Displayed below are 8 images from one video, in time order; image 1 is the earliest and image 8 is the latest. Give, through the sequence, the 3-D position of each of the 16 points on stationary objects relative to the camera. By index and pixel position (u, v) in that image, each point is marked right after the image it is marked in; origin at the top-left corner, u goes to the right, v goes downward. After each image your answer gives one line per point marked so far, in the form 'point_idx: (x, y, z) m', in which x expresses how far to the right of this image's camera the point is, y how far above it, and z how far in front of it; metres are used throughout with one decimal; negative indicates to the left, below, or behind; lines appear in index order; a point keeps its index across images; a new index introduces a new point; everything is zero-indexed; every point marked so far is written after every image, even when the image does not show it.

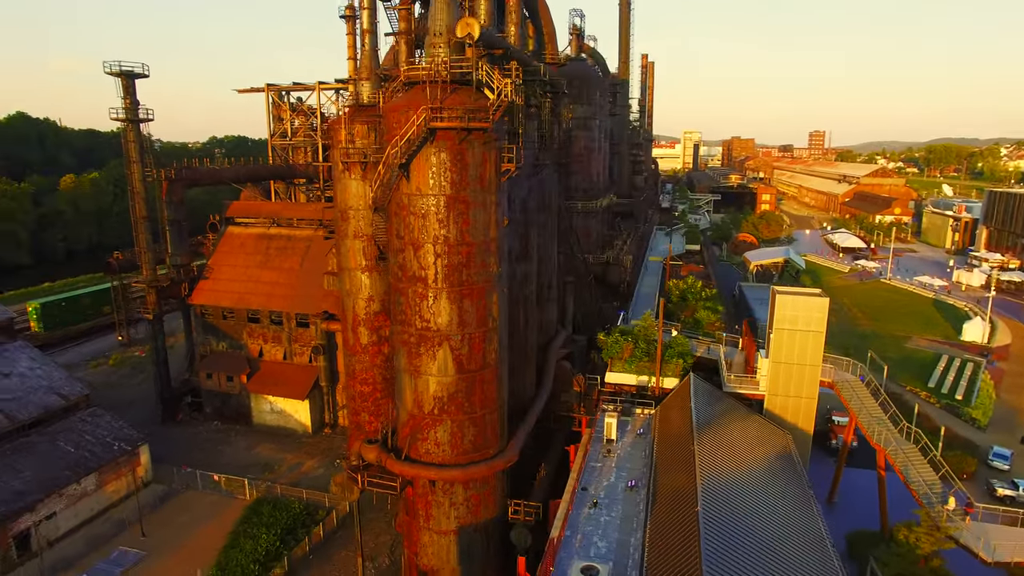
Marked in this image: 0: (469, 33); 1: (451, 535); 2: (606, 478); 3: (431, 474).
0: (-1.3, +6.7, +16.9) m
1: (-1.9, -7.2, +18.9) m
2: (+2.8, -5.7, +19.5) m
3: (-2.3, -5.2, +18.1) m
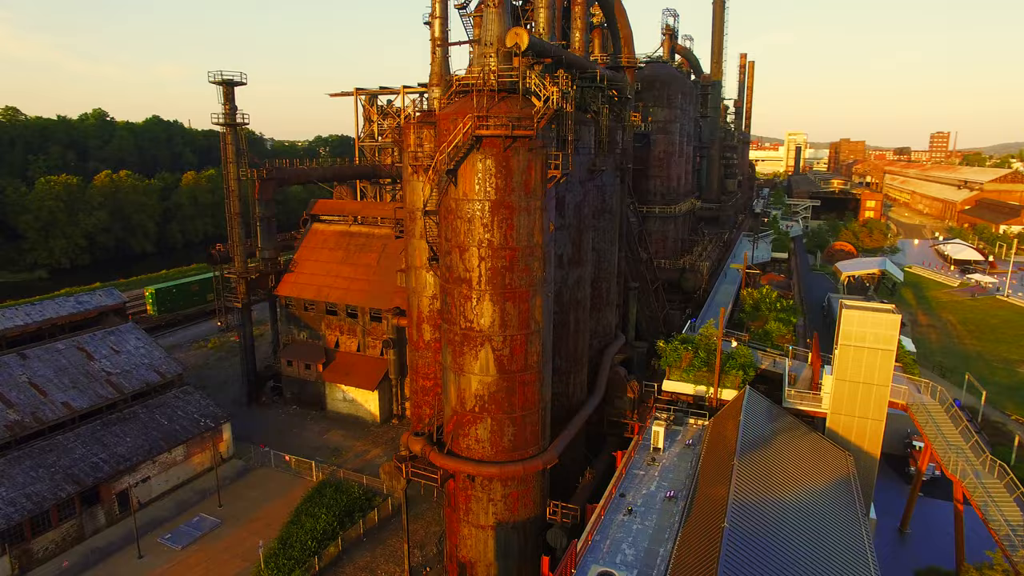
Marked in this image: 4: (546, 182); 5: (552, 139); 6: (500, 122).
0: (0.0, +6.6, +17.3) m
1: (-0.8, -7.3, +19.5) m
2: (+4.0, -6.0, +19.4) m
3: (-1.3, -5.2, +18.7) m
4: (+0.9, +2.9, +17.7) m
5: (+1.1, +4.1, +17.9) m
6: (-0.3, +4.3, +16.6) m
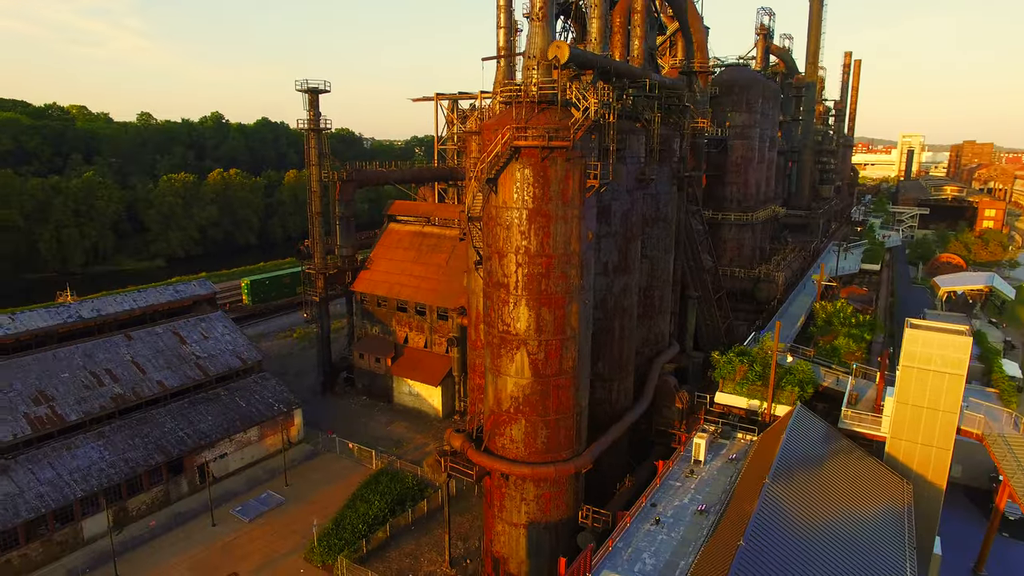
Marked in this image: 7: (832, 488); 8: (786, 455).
0: (+1.2, +6.4, +17.8) m
1: (+0.2, -7.4, +20.1) m
2: (+5.0, -6.3, +19.3) m
3: (-0.3, -5.4, +19.3) m
4: (+2.0, +2.7, +18.0) m
5: (+2.3, +3.9, +18.2) m
6: (+0.7, +4.1, +17.1) m
7: (+9.6, -6.0, +19.3) m
8: (+8.2, -5.1, +19.6) m
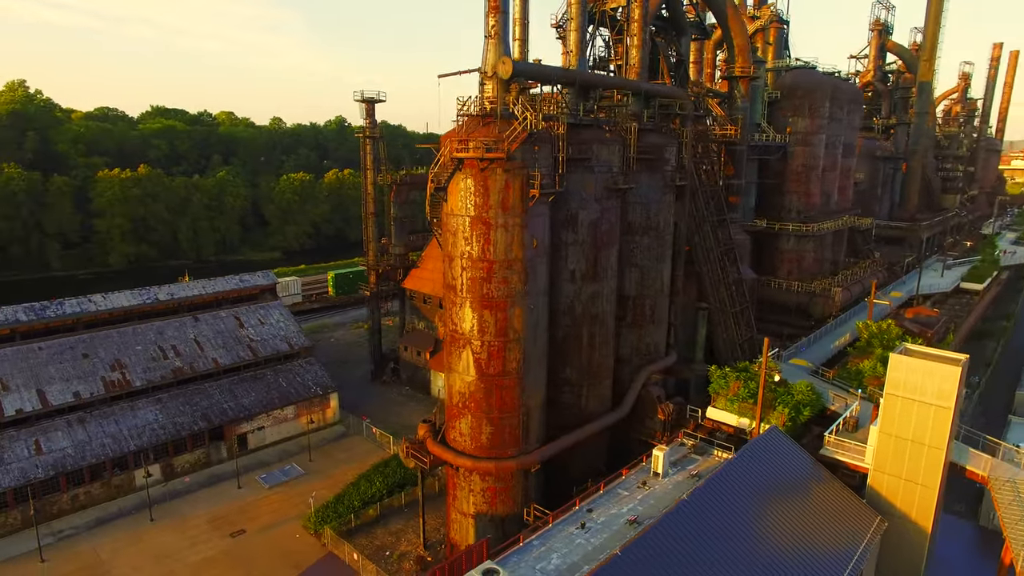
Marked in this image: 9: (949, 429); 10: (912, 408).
0: (-0.2, +6.3, +18.7) m
1: (-1.4, -7.5, +21.2) m
2: (+3.2, -6.6, +19.5) m
3: (-2.0, -5.4, +20.6) m
4: (+0.4, +2.5, +18.8) m
5: (+0.8, +3.7, +18.9) m
6: (-1.0, +4.0, +18.2) m
7: (+7.7, -6.5, +18.6) m
8: (+6.5, -5.6, +19.2) m
9: (+13.0, -4.2, +19.2) m
10: (+12.1, -3.6, +19.4) m
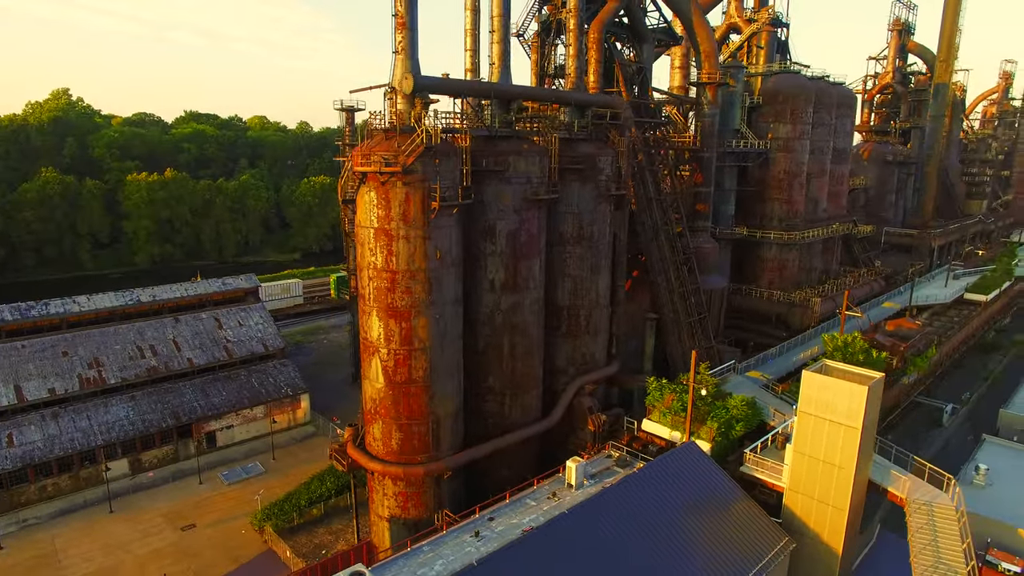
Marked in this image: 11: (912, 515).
0: (-3.1, +6.0, +19.1) m
1: (-4.3, -7.8, +21.7) m
2: (+0.2, -6.9, +19.7) m
3: (-4.9, -5.7, +21.1) m
4: (-2.5, +2.2, +19.2) m
5: (-2.1, +3.4, +19.3) m
6: (-3.9, +3.7, +18.7) m
7: (+4.6, -6.9, +18.5) m
8: (+3.5, -6.0, +19.1) m
9: (+10.0, -4.6, +18.7) m
10: (+9.1, -4.1, +19.0) m
11: (+12.0, -6.8, +19.1) m
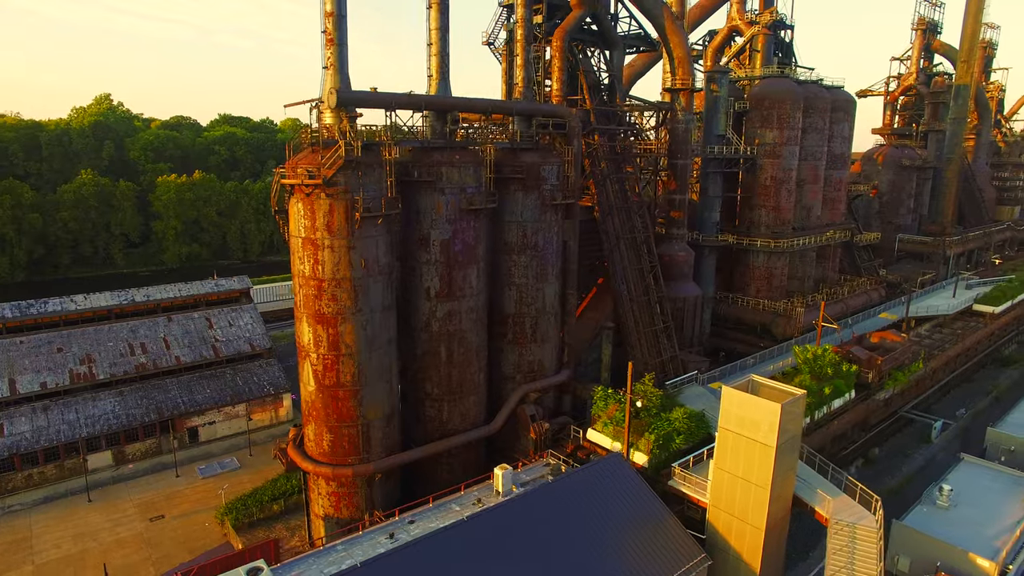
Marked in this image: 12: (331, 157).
0: (-5.4, +5.7, +19.7) m
1: (-6.6, -8.0, +22.3) m
2: (-2.3, -7.2, +20.0) m
3: (-7.2, -5.9, +21.8) m
4: (-4.9, +2.0, +19.8) m
5: (-4.5, +3.2, +19.8) m
6: (-6.3, +3.5, +19.3) m
7: (+2.0, -7.3, +18.6) m
8: (+1.0, -6.3, +19.3) m
9: (+7.5, -5.0, +18.4) m
10: (+6.6, -4.5, +18.8) m
11: (+9.4, -7.2, +18.8) m
12: (-5.3, +3.9, +19.1) m
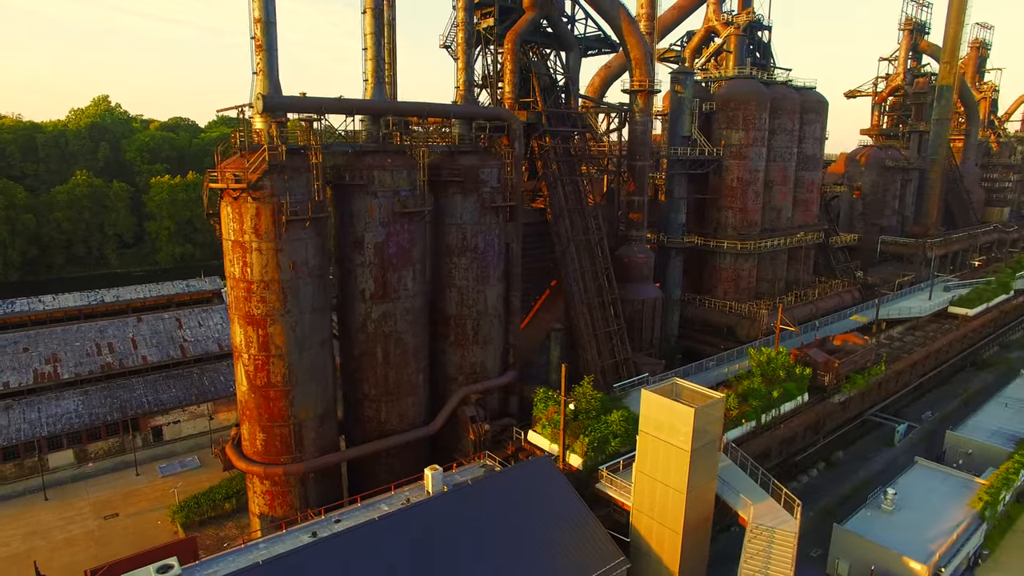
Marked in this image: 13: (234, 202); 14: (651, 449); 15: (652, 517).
0: (-7.8, +5.7, +20.0) m
1: (-8.9, -8.1, +22.6) m
2: (-4.6, -7.3, +20.2) m
3: (-9.6, -6.0, +22.0) m
4: (-7.2, +1.9, +20.0) m
5: (-6.8, +3.1, +20.0) m
6: (-8.7, +3.4, +19.6) m
7: (-0.3, -7.4, +18.7) m
8: (-1.4, -6.4, +19.4) m
9: (+5.1, -5.1, +18.4) m
10: (+4.2, -4.6, +18.8) m
11: (+7.0, -7.3, +18.7) m
12: (-7.7, +3.8, +19.3) m
13: (-8.6, +2.7, +19.8) m
14: (+4.1, -4.7, +19.2) m
15: (+4.2, -6.8, +19.4) m
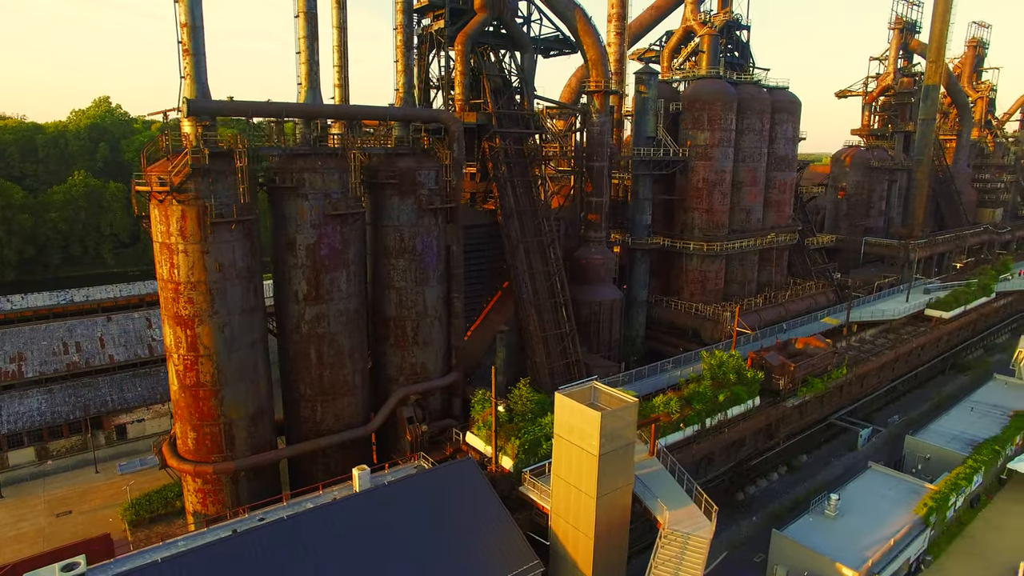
0: (-10.2, +5.6, +20.1) m
1: (-11.4, -8.1, +22.8) m
2: (-7.1, -7.3, +20.3) m
3: (-12.0, -6.0, +22.3) m
4: (-9.7, +1.9, +20.1) m
5: (-9.3, +3.1, +20.2) m
6: (-11.1, +3.4, +19.8) m
7: (-2.9, -7.4, +18.7) m
8: (-3.9, -6.4, +19.5) m
9: (+2.6, -5.2, +18.4) m
10: (+1.7, -4.7, +18.8) m
11: (+4.5, -7.4, +18.6) m
12: (-10.1, +3.8, +19.5) m
13: (-11.1, +2.6, +20.0) m
14: (+1.6, -4.8, +19.2) m
15: (+1.7, -6.9, +19.4) m
